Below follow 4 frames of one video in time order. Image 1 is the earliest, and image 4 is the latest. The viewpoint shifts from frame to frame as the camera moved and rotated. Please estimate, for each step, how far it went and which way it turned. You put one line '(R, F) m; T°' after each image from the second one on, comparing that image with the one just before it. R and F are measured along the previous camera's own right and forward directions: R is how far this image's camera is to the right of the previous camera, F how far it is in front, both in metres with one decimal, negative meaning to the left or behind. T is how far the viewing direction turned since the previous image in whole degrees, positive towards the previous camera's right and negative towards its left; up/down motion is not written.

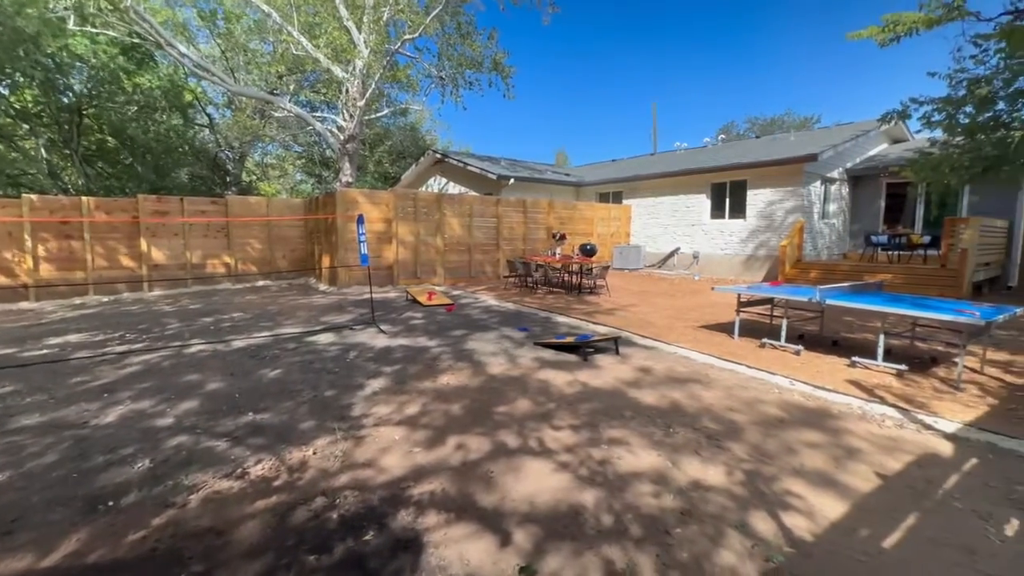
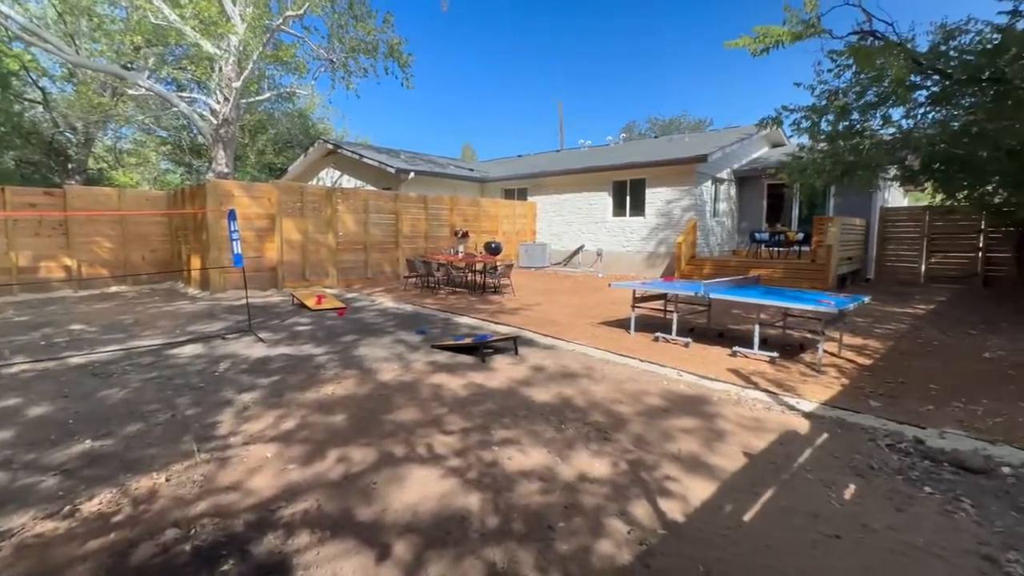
(+0.3, +0.1) m; +9°
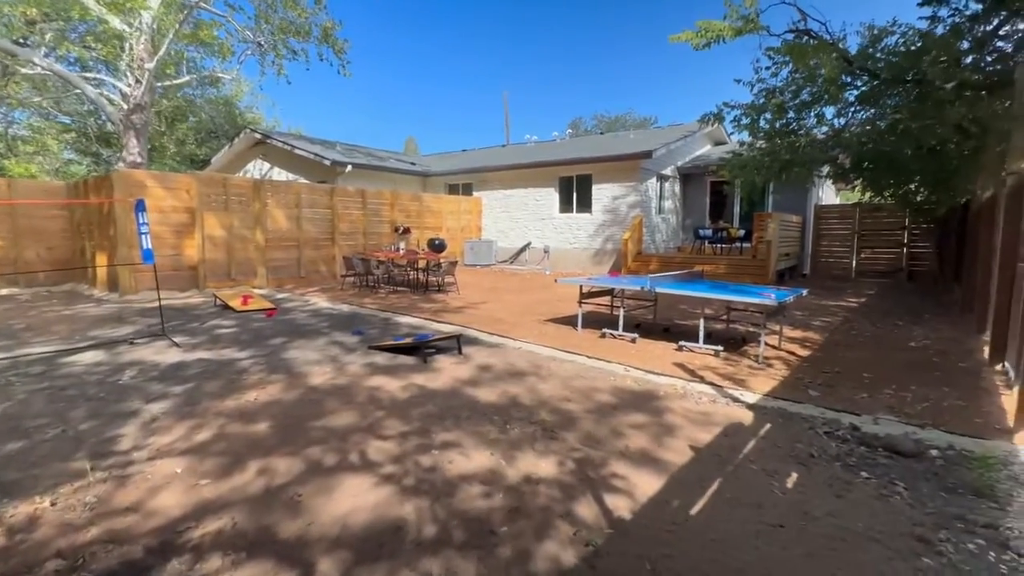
(+0.1, +0.2) m; +5°
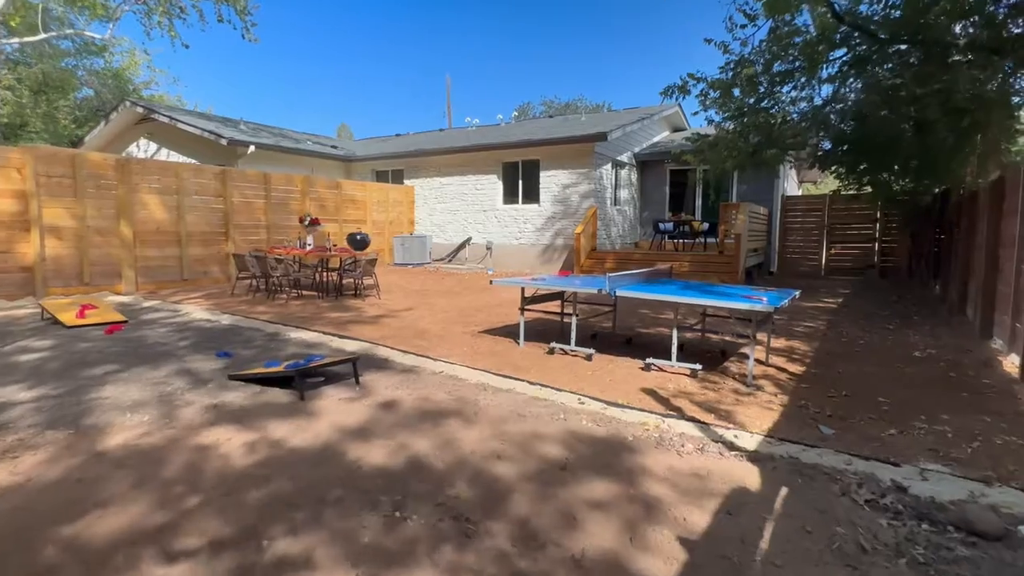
(+0.4, +1.7) m; +5°
